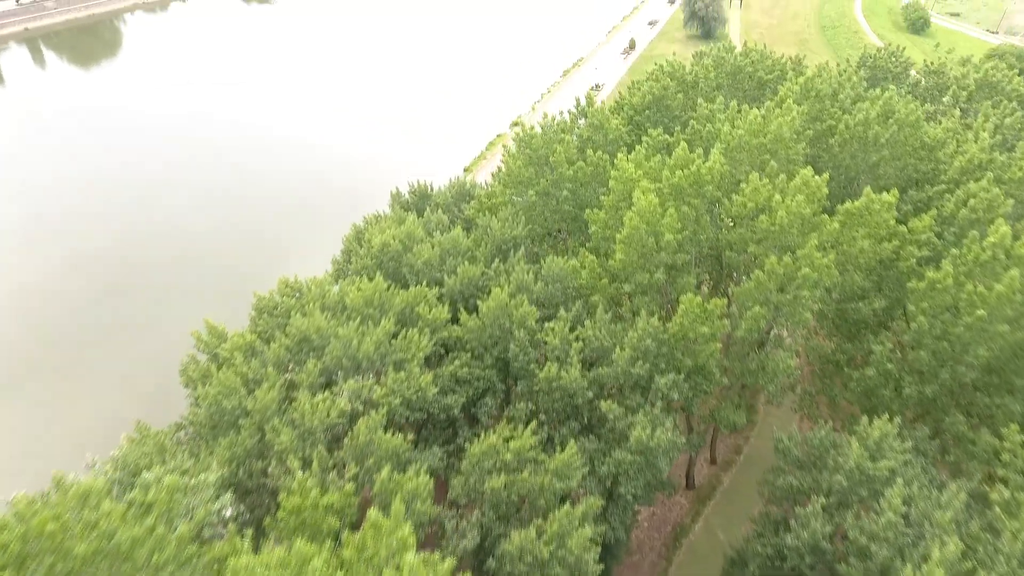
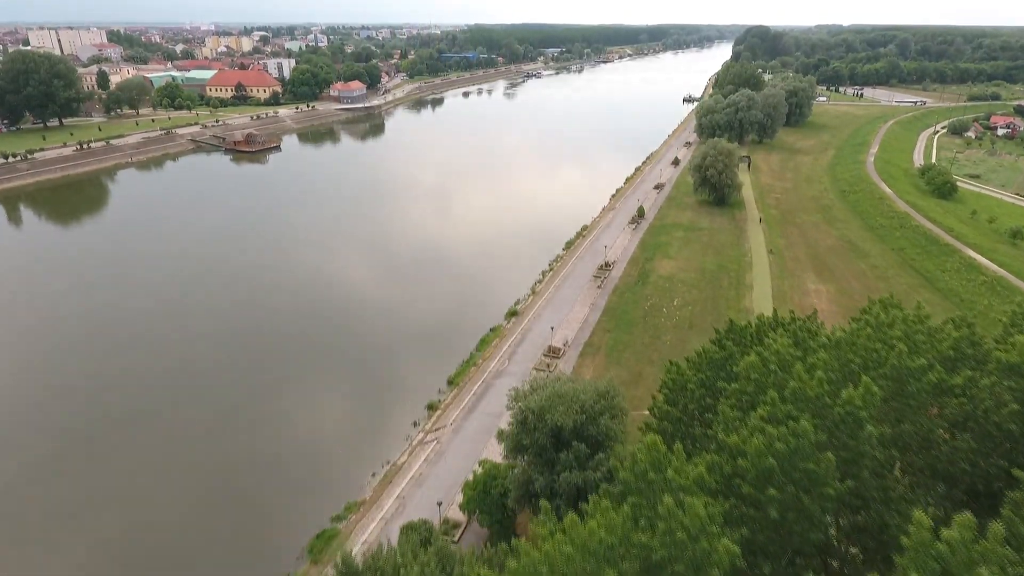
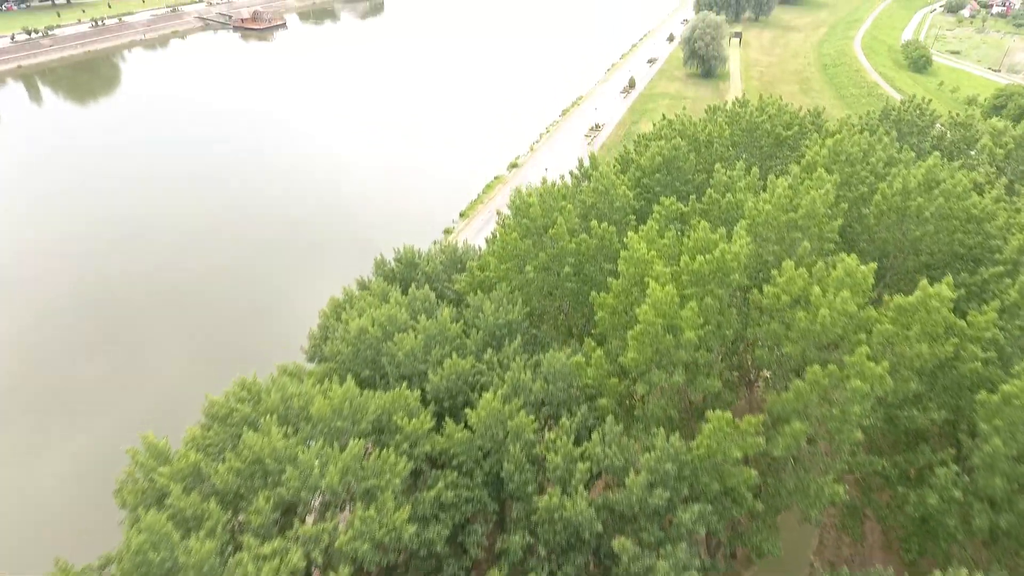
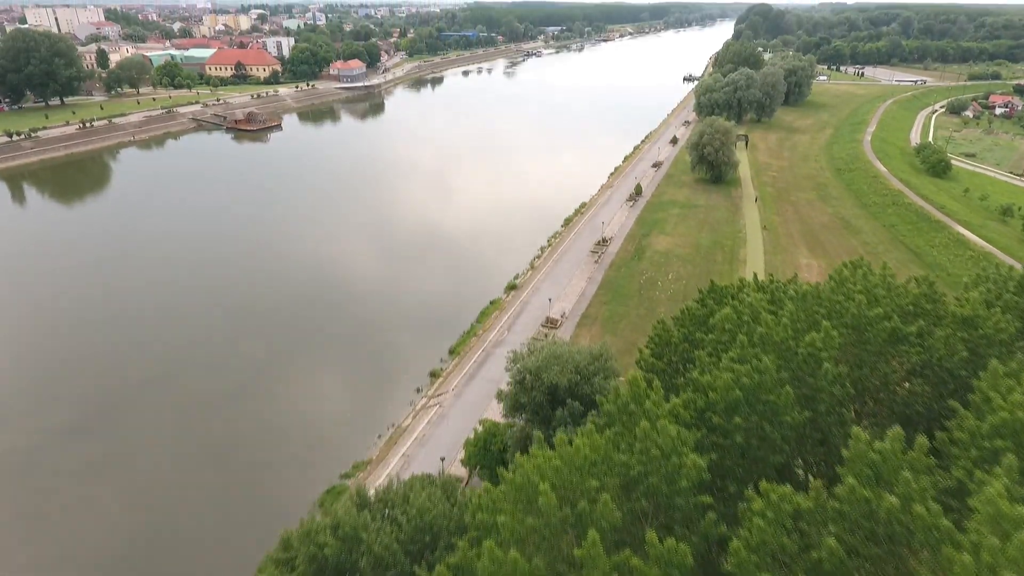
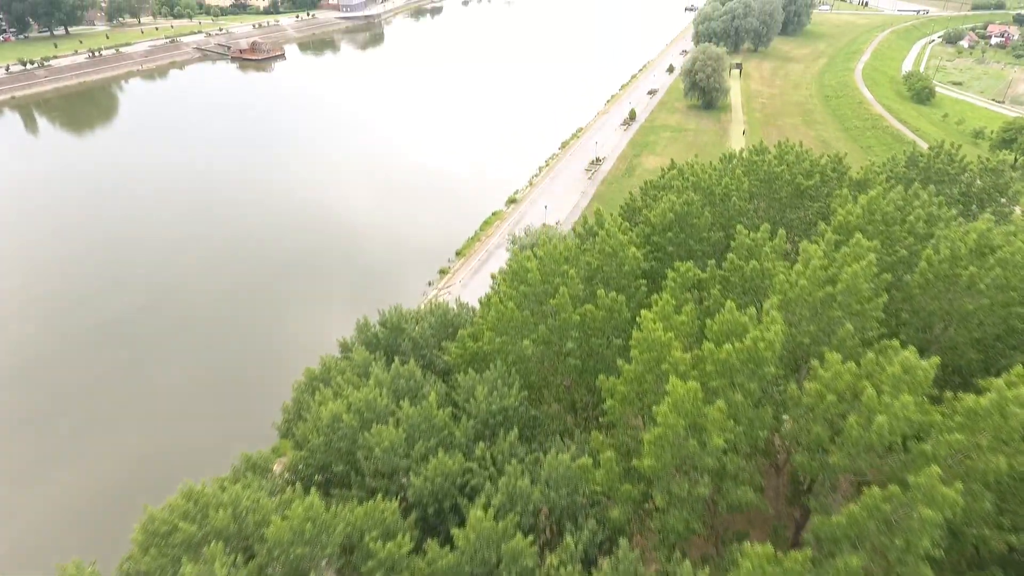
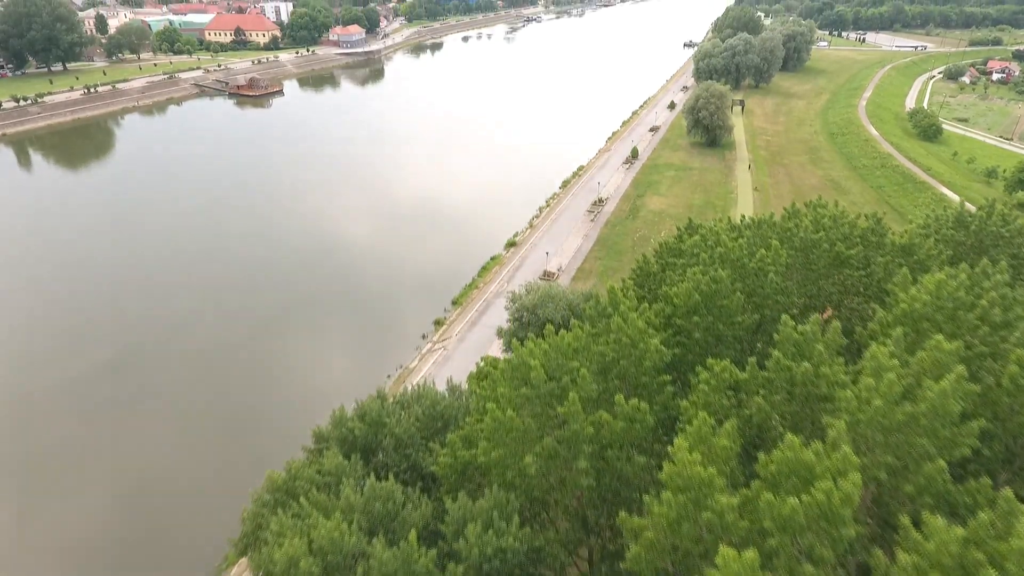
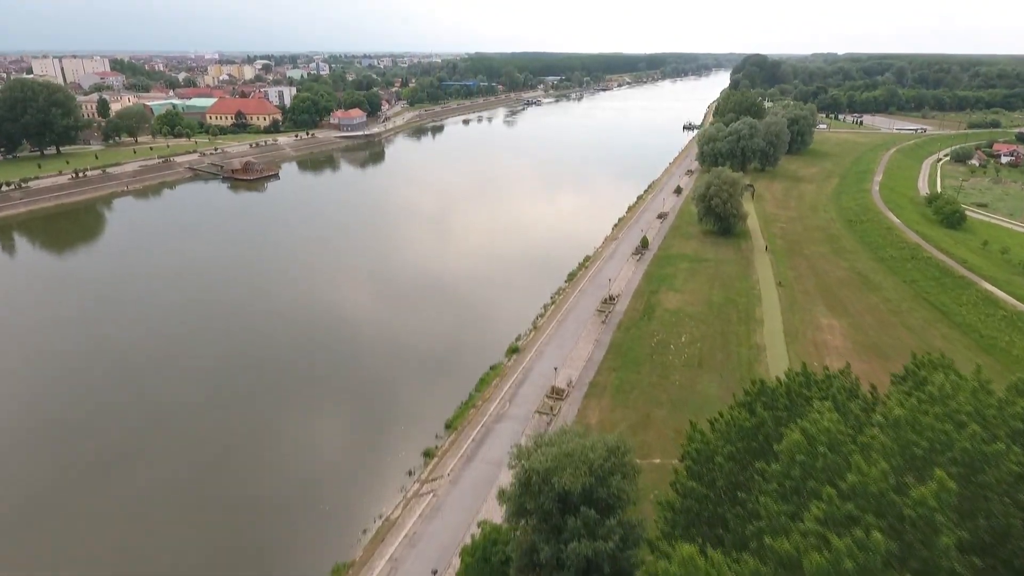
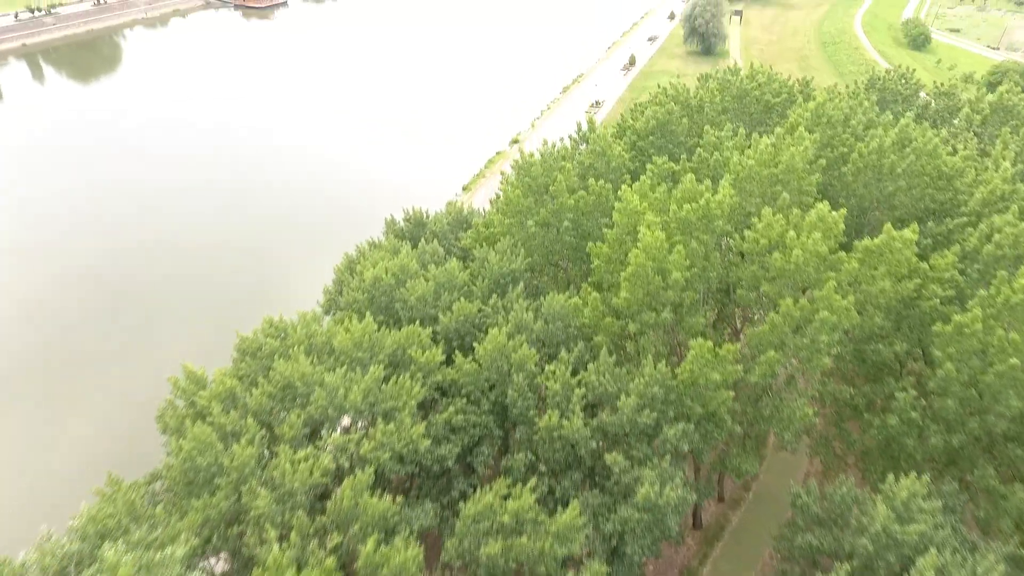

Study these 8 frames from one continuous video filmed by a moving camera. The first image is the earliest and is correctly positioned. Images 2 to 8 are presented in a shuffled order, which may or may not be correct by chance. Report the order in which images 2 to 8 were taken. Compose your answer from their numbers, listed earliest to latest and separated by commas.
8, 3, 5, 6, 4, 2, 7
